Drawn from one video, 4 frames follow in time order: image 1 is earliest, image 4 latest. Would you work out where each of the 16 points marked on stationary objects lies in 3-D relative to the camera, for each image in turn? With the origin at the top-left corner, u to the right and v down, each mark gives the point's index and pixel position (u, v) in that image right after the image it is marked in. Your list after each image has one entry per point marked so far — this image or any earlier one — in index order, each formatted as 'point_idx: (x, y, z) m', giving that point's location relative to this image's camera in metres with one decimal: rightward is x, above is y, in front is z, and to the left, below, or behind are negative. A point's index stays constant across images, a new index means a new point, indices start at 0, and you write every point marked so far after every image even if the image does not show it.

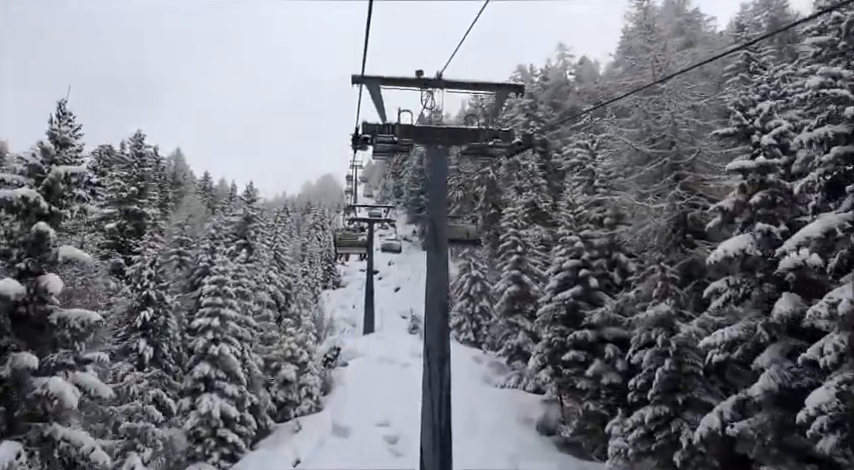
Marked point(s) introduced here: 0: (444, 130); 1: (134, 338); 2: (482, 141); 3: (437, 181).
0: (+0.4, +2.2, +12.6) m
1: (-9.4, -3.3, +18.8) m
2: (+1.1, +2.0, +12.5) m
3: (+0.2, +1.2, +12.4) m
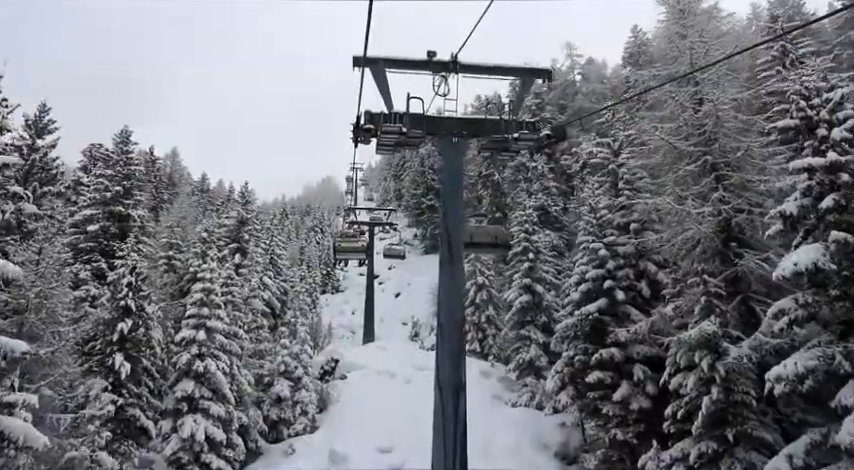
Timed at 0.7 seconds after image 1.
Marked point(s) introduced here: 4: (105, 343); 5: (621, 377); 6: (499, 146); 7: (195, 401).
0: (+0.7, +2.0, +10.8) m
1: (-9.2, -3.4, +17.0) m
2: (+1.4, +1.8, +10.7) m
3: (+0.4, +1.1, +10.7) m
4: (-9.4, -3.2, +17.3) m
5: (+5.0, -3.6, +15.1) m
6: (+1.4, +1.7, +11.2) m
7: (-6.9, -4.9, +17.6) m
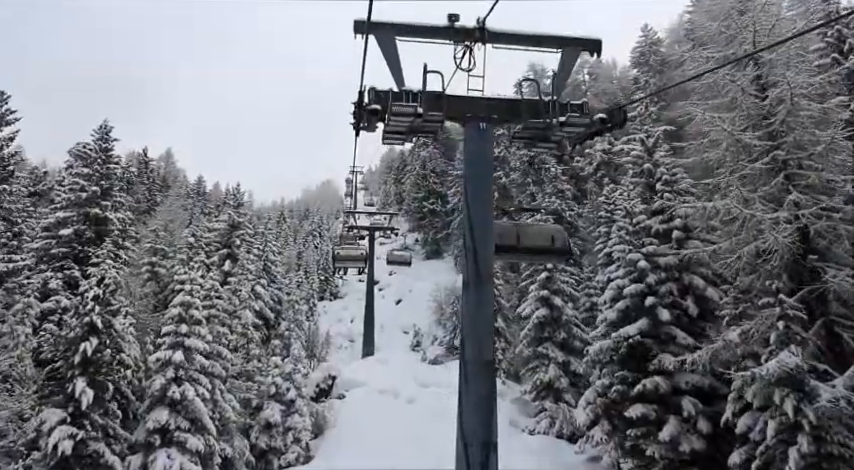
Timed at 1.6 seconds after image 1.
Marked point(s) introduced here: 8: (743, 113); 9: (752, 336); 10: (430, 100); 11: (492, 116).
0: (+1.0, +1.9, +8.6) m
1: (-8.9, -3.5, +14.7) m
2: (+1.7, +1.7, +8.5) m
3: (+0.7, +0.9, +8.4) m
4: (-9.2, -3.3, +15.0) m
5: (+5.3, -3.9, +12.9) m
6: (+1.7, +1.5, +9.0) m
7: (-6.7, -5.1, +15.3) m
8: (+6.4, +2.5, +11.9) m
9: (+6.0, -1.9, +10.9) m
10: (0.0, +1.9, +8.4) m
11: (+0.9, +1.7, +8.6) m
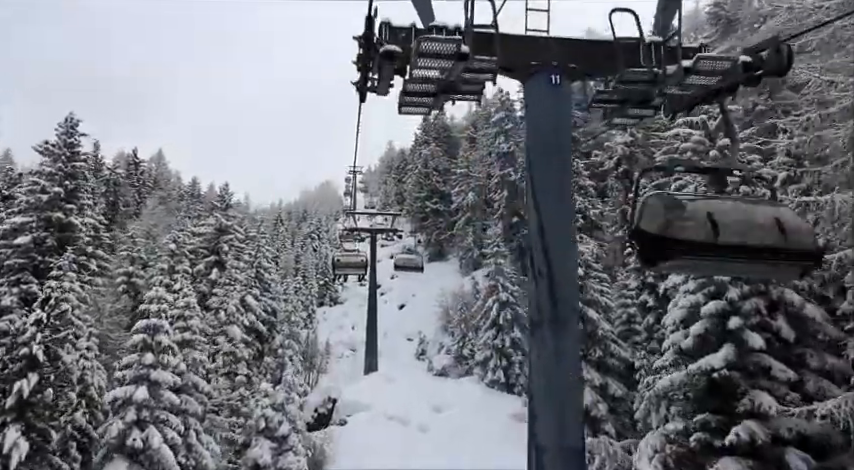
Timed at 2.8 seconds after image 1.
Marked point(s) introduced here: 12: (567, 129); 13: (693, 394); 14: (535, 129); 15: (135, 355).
0: (+1.4, +1.8, +5.6) m
1: (-8.5, -3.8, +11.7) m
2: (+2.1, +1.6, +5.5) m
3: (+1.1, +0.8, +5.5) m
4: (-8.7, -3.6, +12.0) m
5: (+5.7, -3.9, +9.9) m
6: (+2.1, +1.4, +6.0) m
7: (-6.2, -5.3, +12.3) m
8: (+6.8, +2.4, +8.9) m
9: (+6.5, -1.9, +8.0) m
10: (+0.4, +1.8, +5.4) m
11: (+1.3, +1.6, +5.6) m
12: (+1.3, +1.0, +5.6) m
13: (+5.0, -2.9, +11.0) m
14: (+1.1, +0.9, +5.6) m
15: (-6.5, -2.6, +13.1) m
